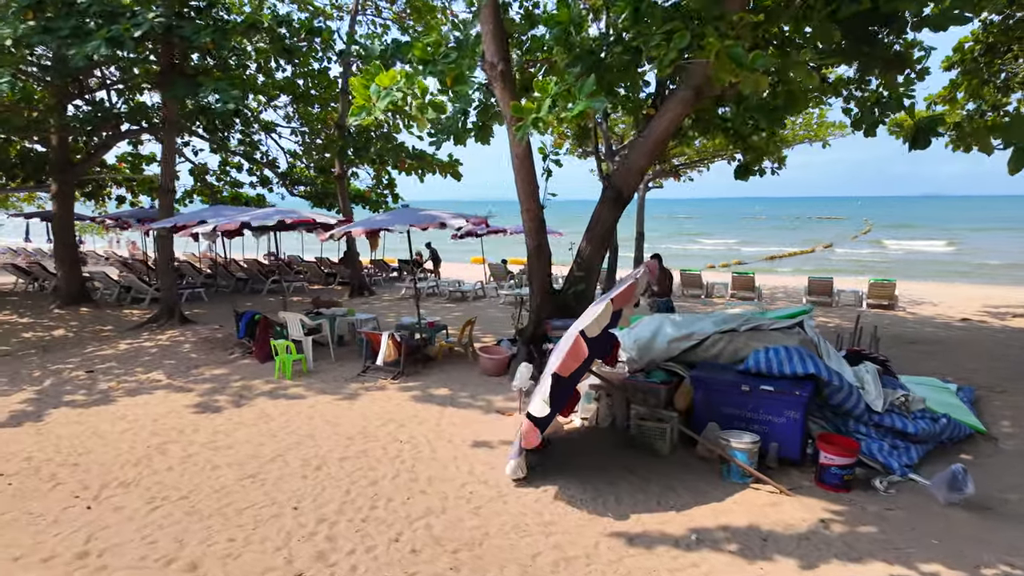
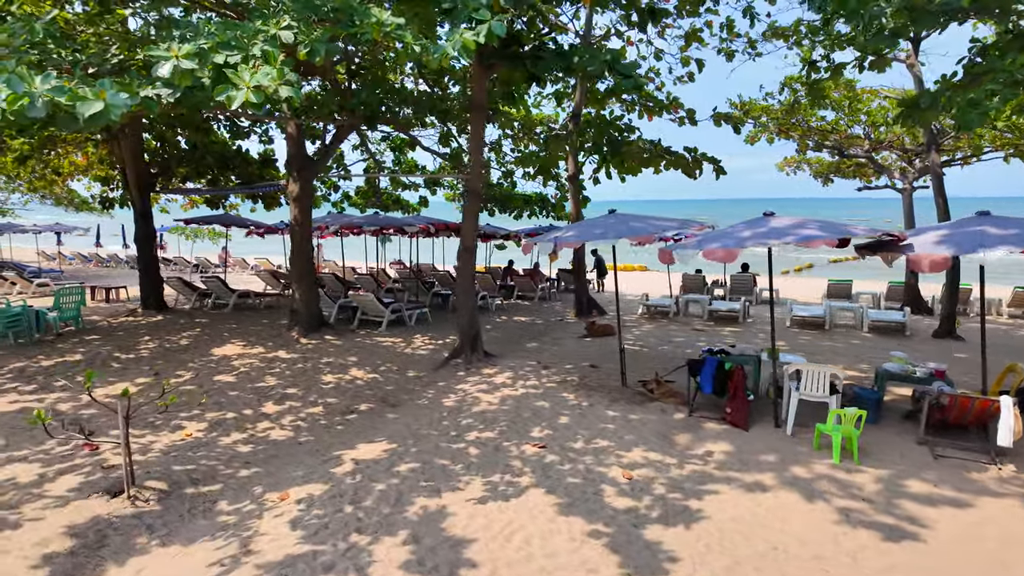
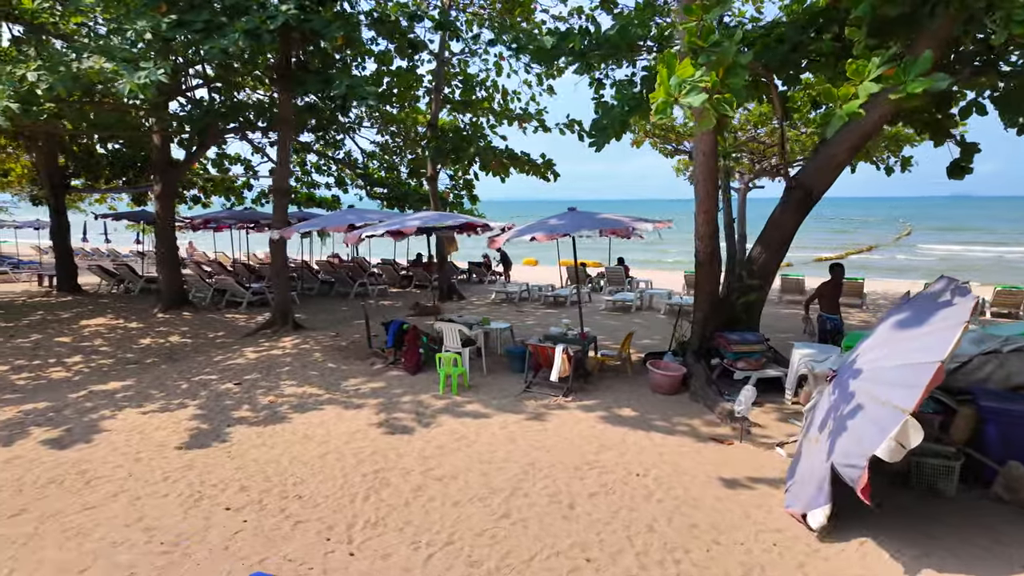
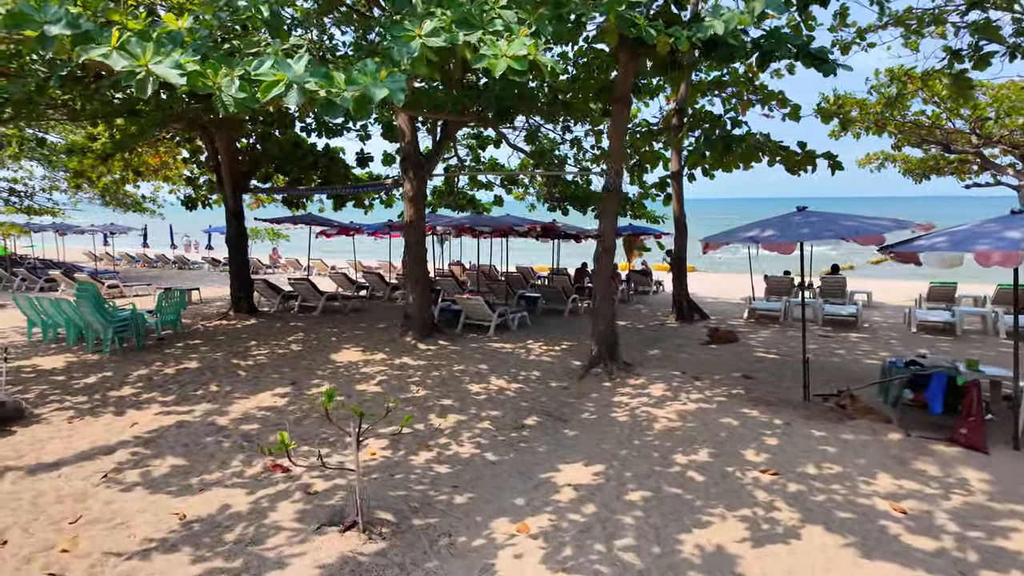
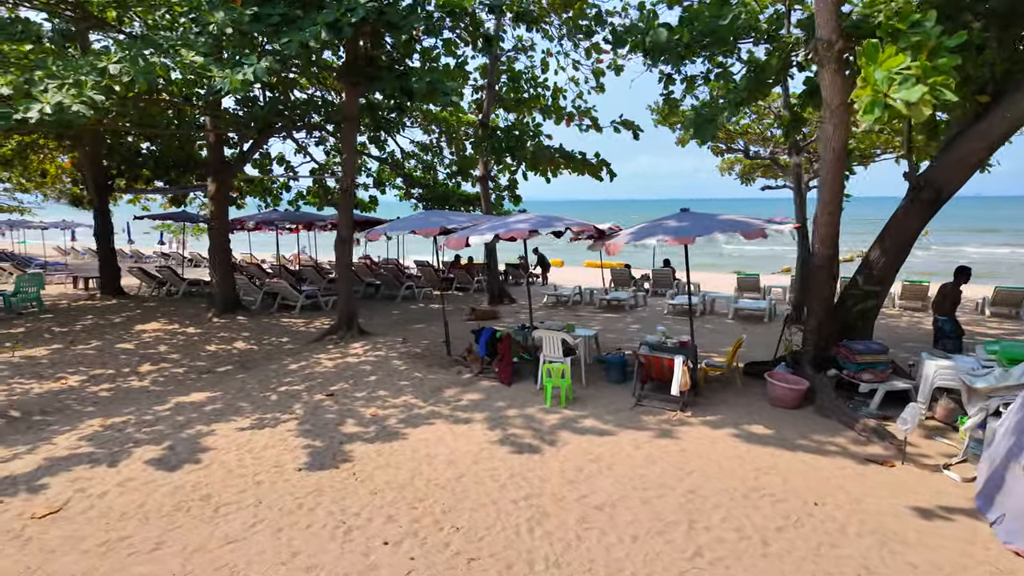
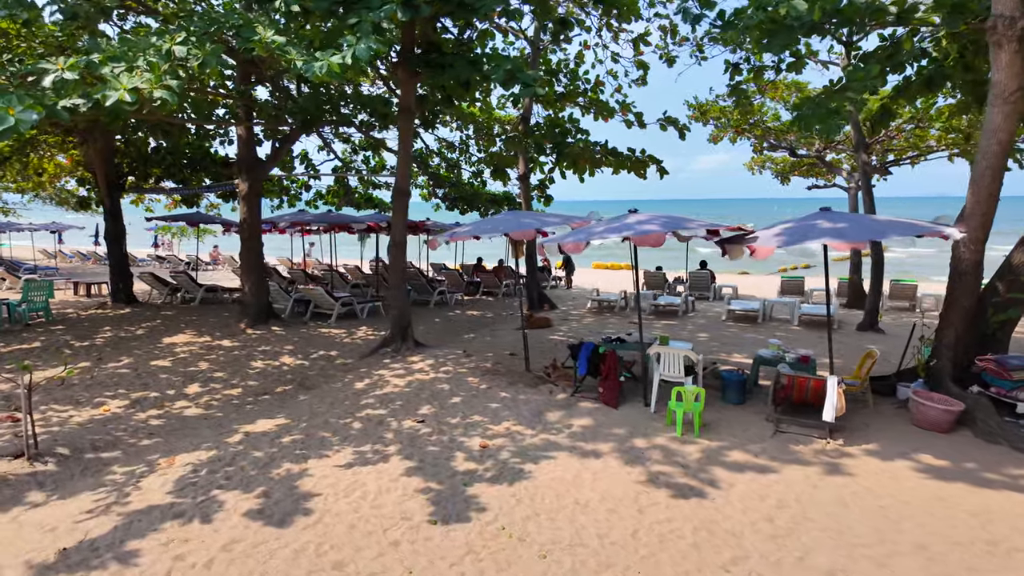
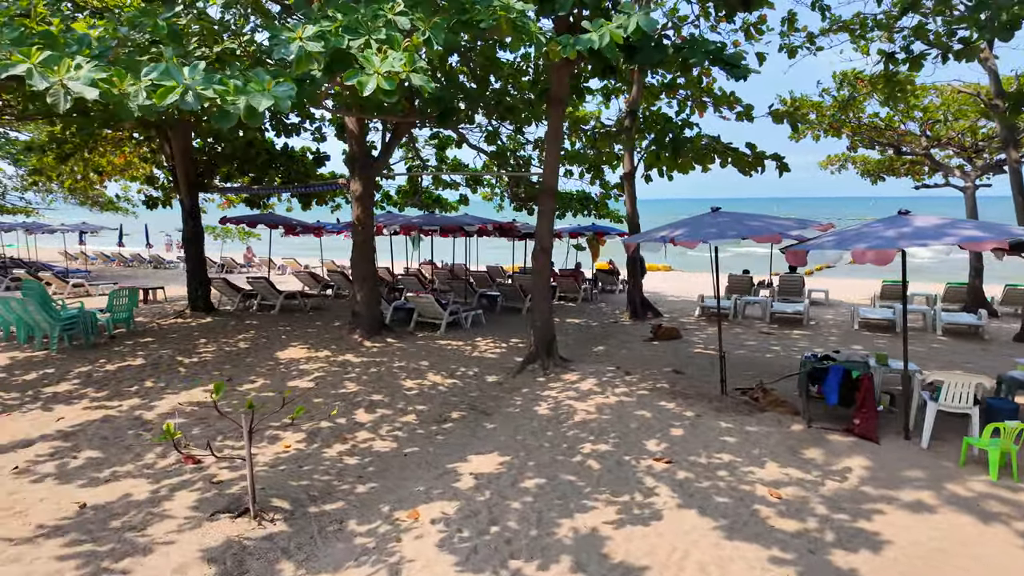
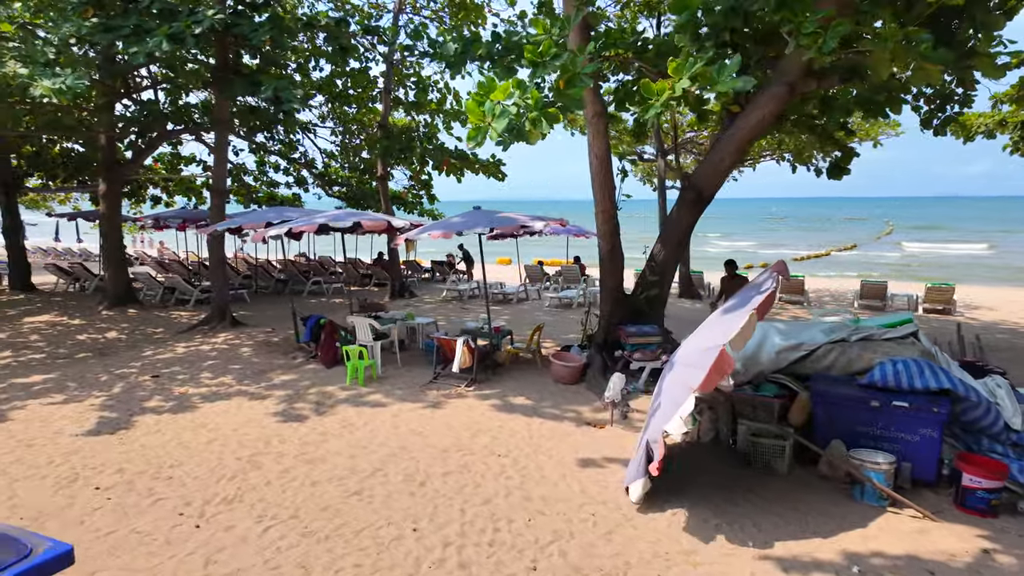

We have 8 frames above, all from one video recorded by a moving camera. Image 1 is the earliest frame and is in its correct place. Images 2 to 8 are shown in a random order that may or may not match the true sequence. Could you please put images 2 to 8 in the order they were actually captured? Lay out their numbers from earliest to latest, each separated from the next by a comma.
8, 3, 5, 6, 2, 7, 4
